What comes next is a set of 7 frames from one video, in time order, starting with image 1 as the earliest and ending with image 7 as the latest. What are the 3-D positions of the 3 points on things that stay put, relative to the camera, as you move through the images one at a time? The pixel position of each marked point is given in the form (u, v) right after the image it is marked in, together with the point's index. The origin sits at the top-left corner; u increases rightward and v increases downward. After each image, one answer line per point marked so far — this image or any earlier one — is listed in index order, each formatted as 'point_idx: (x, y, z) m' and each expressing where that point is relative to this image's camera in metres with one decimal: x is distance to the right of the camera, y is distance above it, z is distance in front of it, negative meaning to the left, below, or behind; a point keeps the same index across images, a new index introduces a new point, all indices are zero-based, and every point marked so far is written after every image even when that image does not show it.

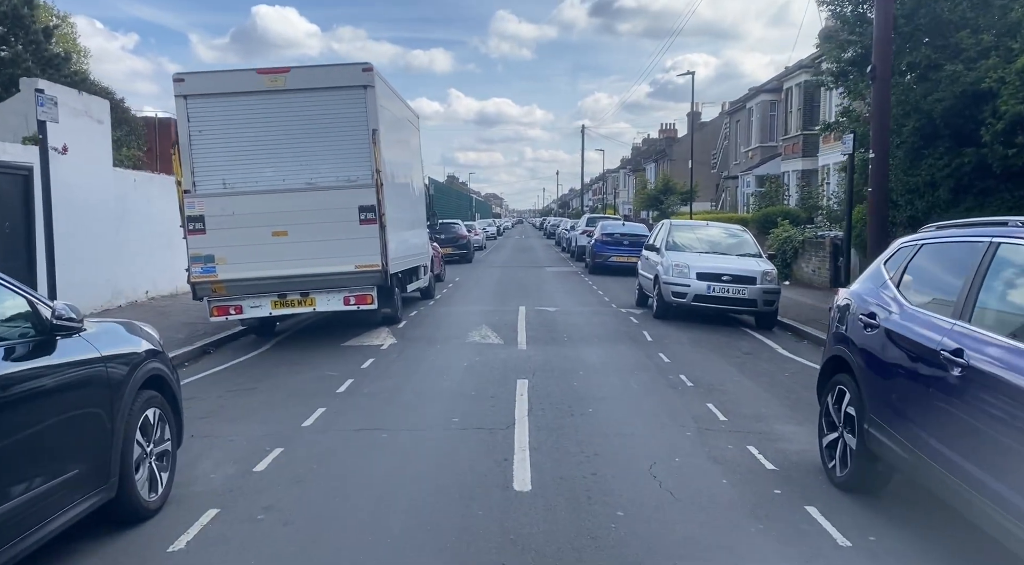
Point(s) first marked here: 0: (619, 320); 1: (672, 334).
0: (+1.8, -0.6, +12.8) m
1: (+2.3, -0.8, +11.4) m
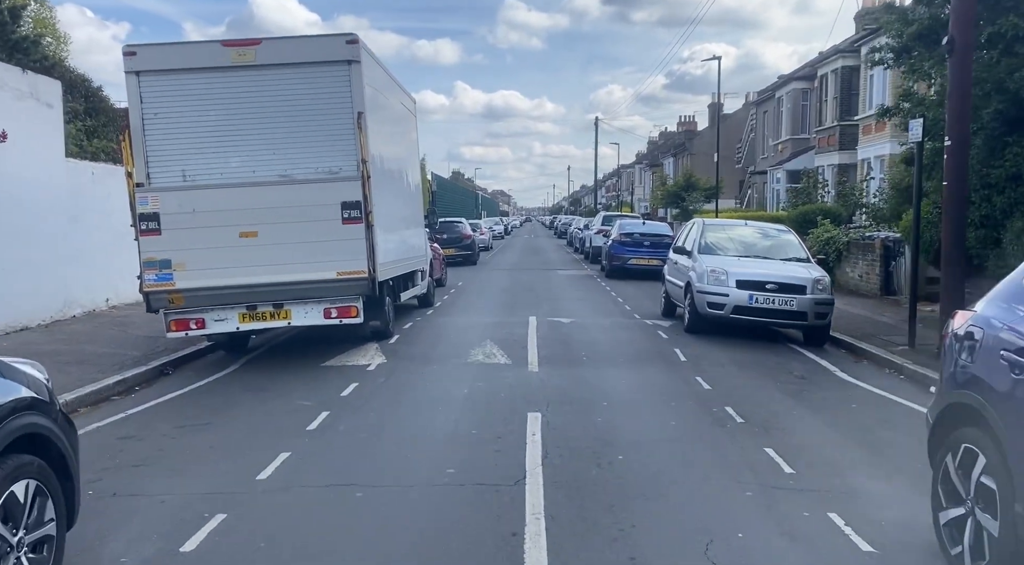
0: (+1.9, -0.8, +11.1) m
1: (+2.5, -0.9, +9.8) m
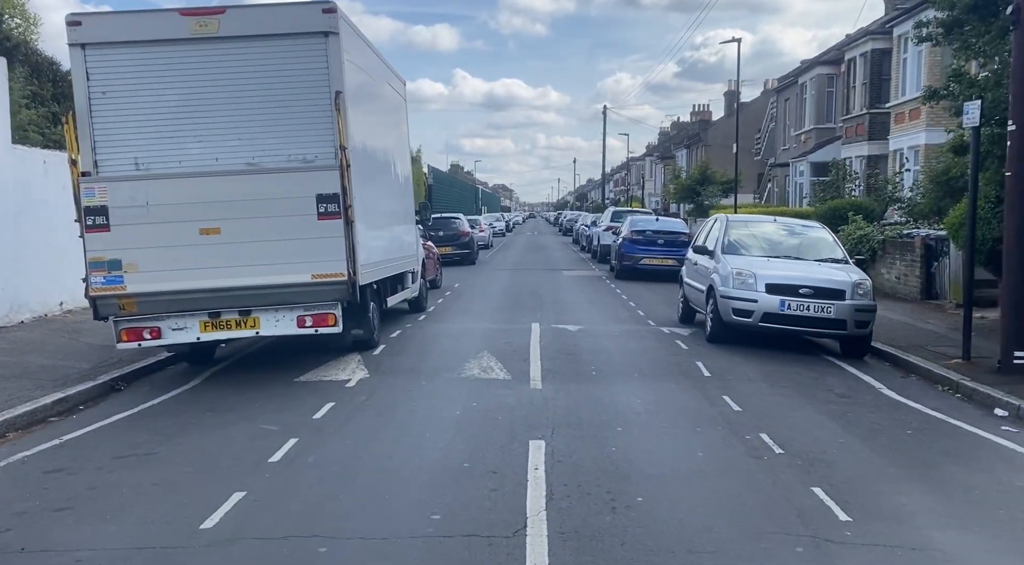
0: (+1.9, -0.8, +9.9) m
1: (+2.5, -1.0, +8.6) m
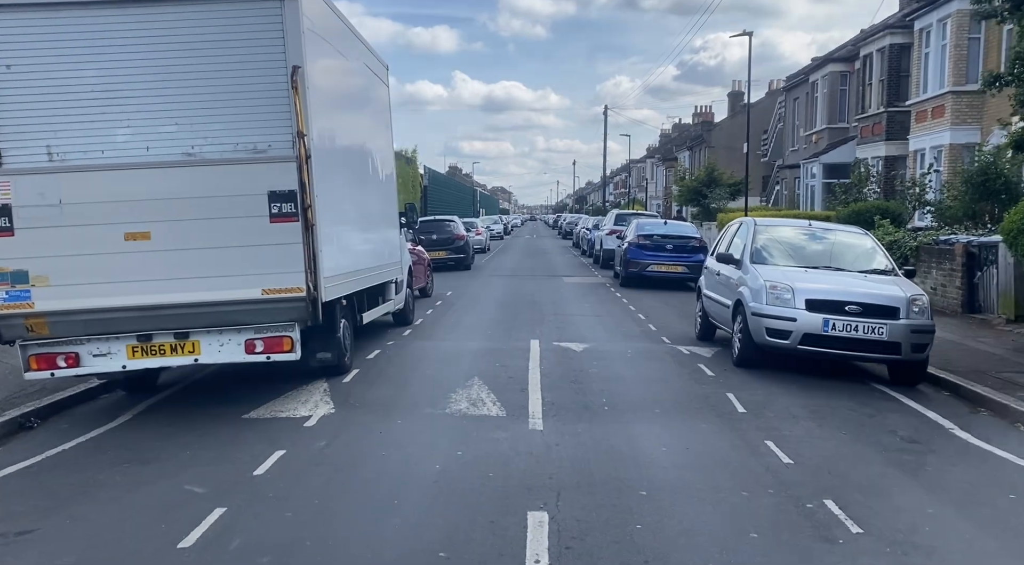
0: (+1.9, -1.0, +8.5) m
1: (+2.4, -1.1, +7.2) m
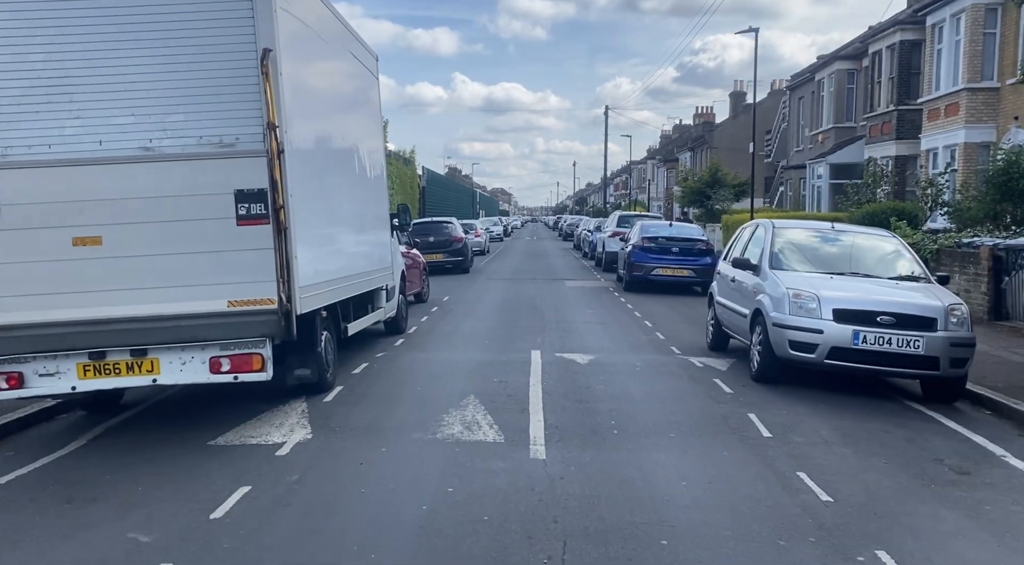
0: (+1.8, -1.0, +7.8) m
1: (+2.4, -1.2, +6.5) m
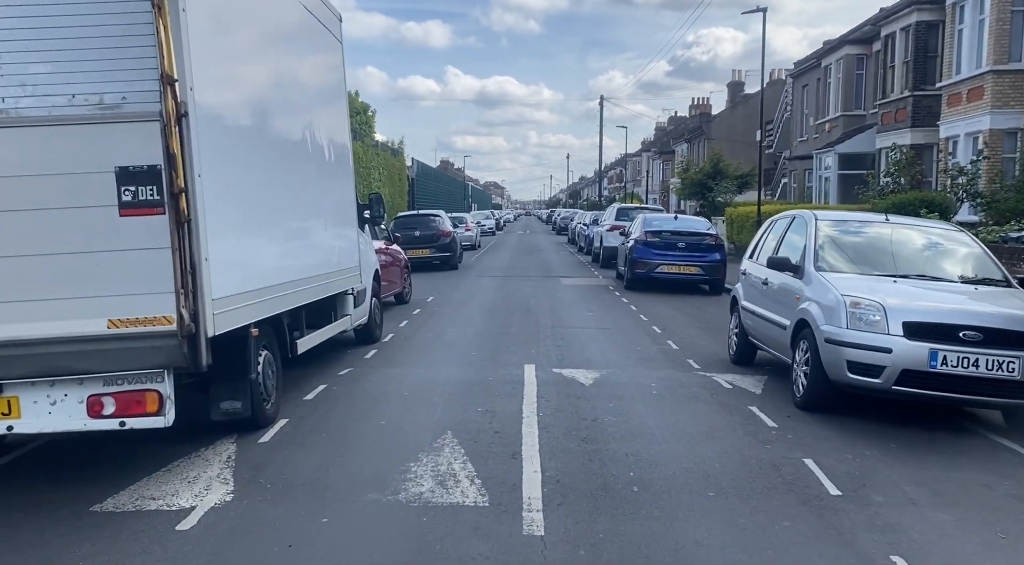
0: (+1.8, -1.1, +6.2) m
1: (+2.3, -1.3, +4.9) m
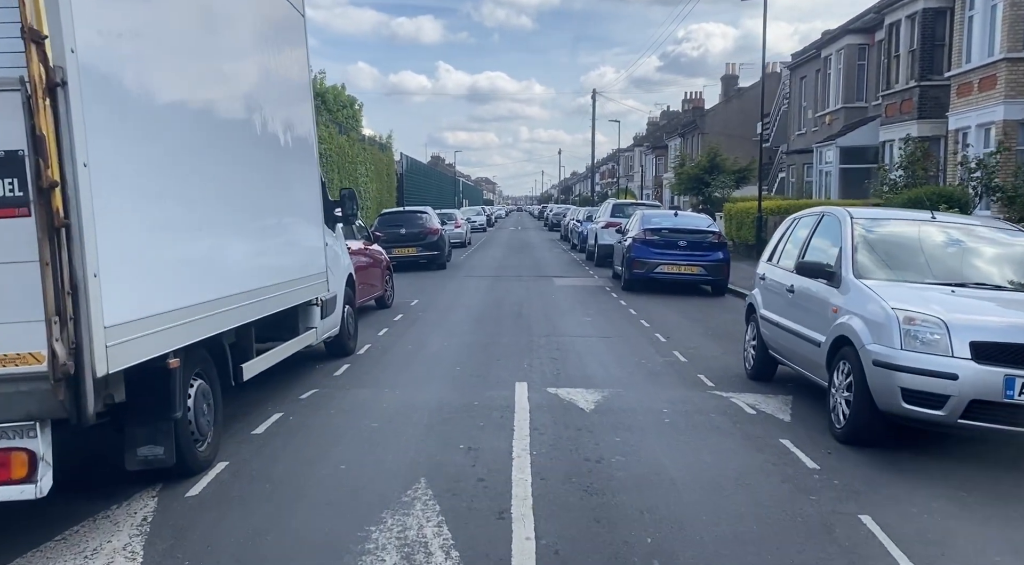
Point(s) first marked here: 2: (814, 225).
0: (+1.7, -1.2, +5.2) m
1: (+2.3, -1.4, +3.9) m
2: (+2.9, +0.6, +7.6) m
